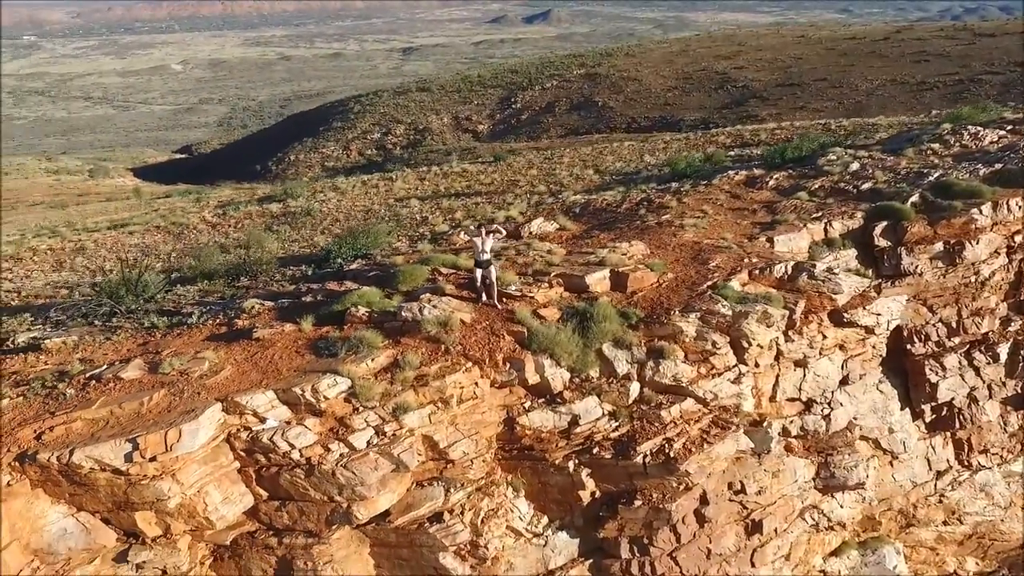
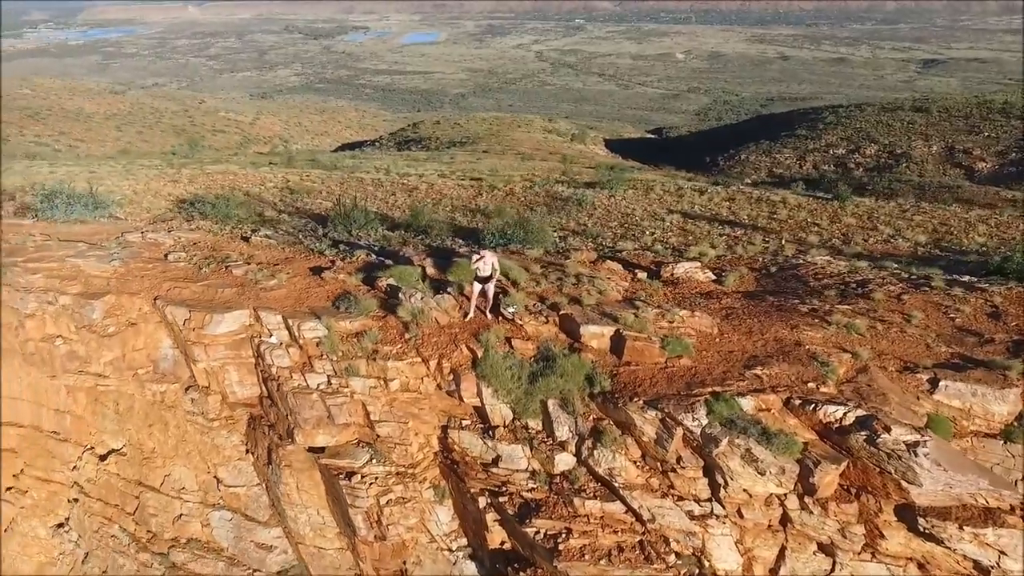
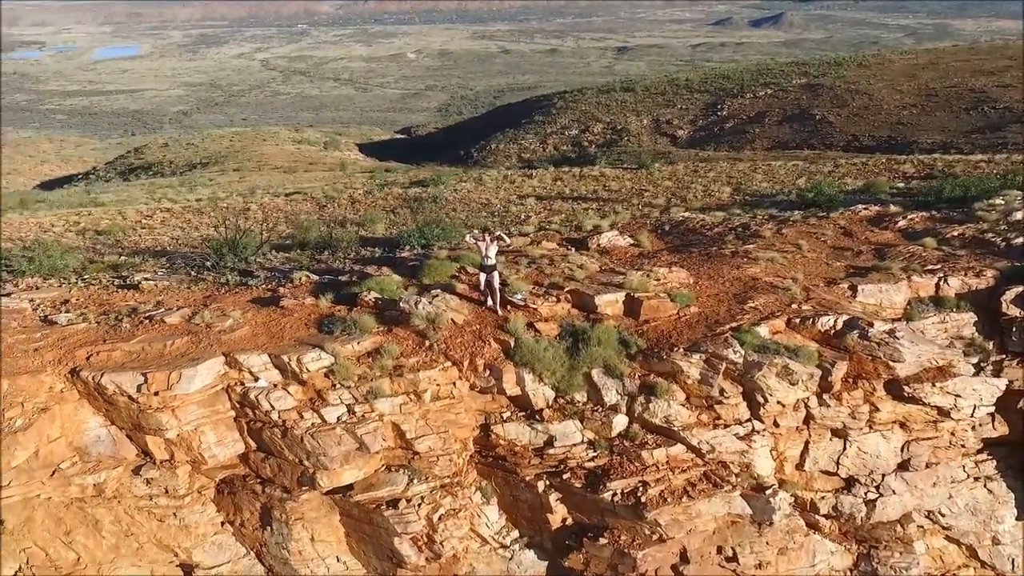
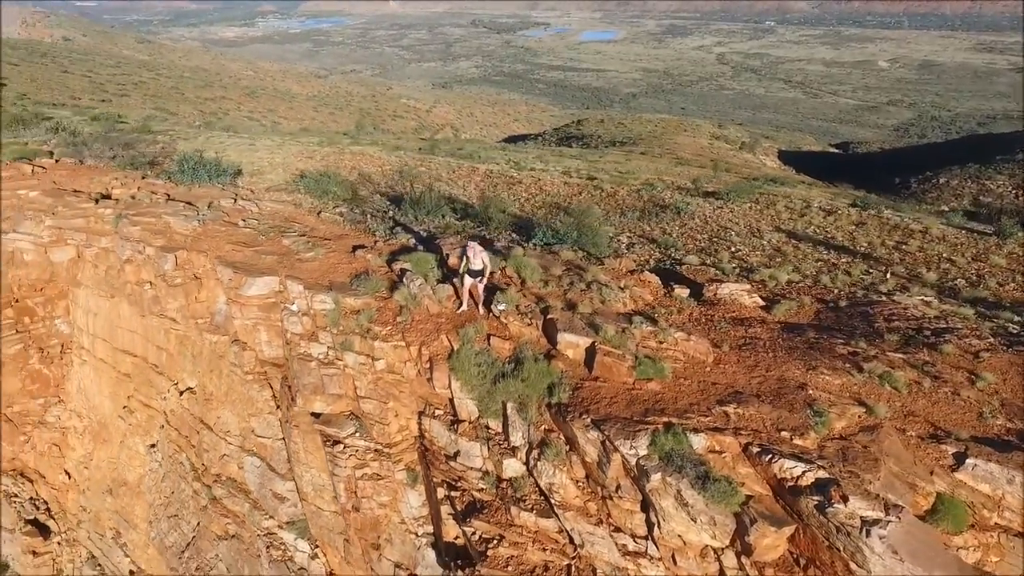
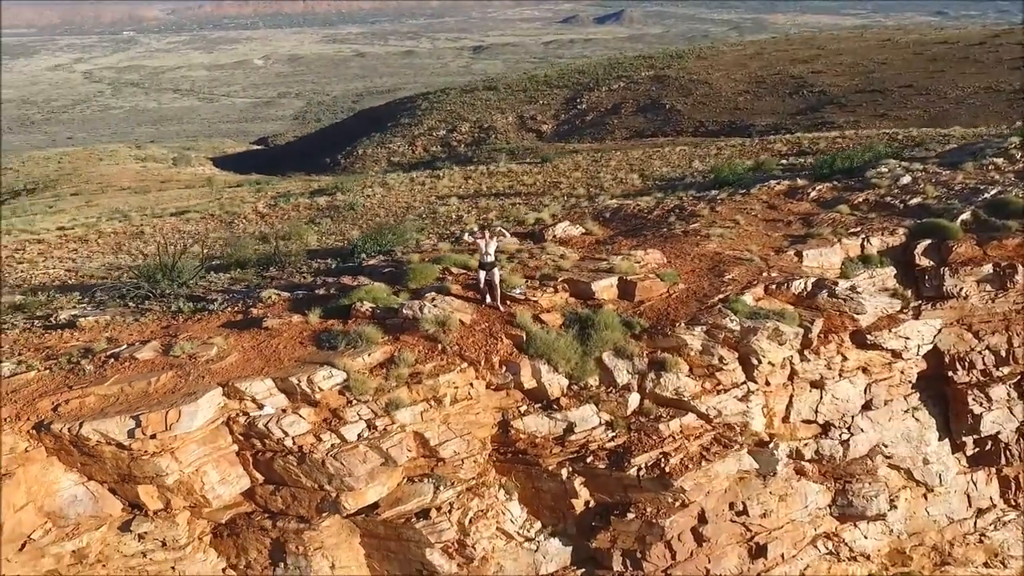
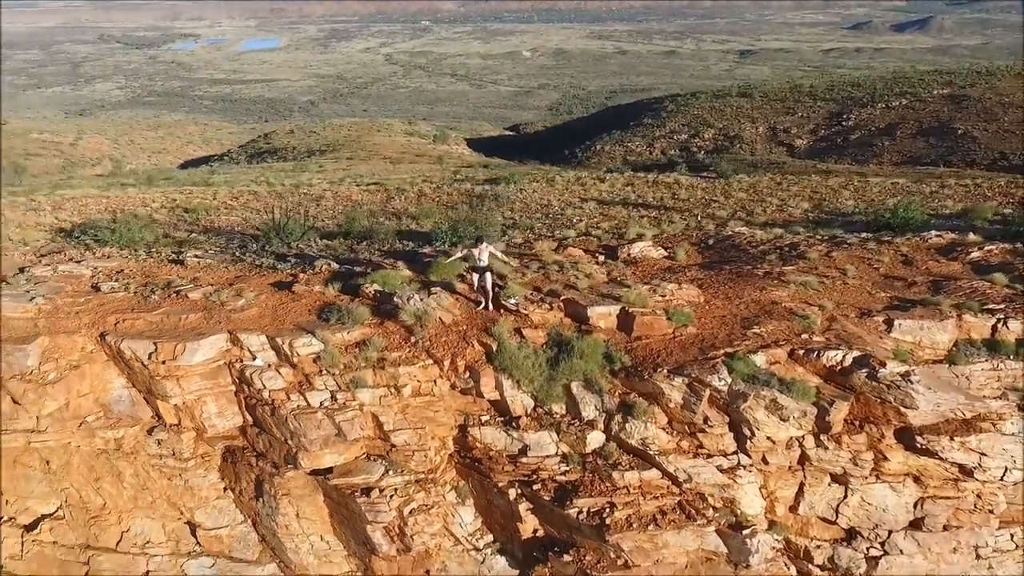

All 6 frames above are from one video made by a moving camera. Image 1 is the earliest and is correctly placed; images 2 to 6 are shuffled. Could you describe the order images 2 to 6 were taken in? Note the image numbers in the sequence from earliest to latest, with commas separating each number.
5, 3, 6, 2, 4
